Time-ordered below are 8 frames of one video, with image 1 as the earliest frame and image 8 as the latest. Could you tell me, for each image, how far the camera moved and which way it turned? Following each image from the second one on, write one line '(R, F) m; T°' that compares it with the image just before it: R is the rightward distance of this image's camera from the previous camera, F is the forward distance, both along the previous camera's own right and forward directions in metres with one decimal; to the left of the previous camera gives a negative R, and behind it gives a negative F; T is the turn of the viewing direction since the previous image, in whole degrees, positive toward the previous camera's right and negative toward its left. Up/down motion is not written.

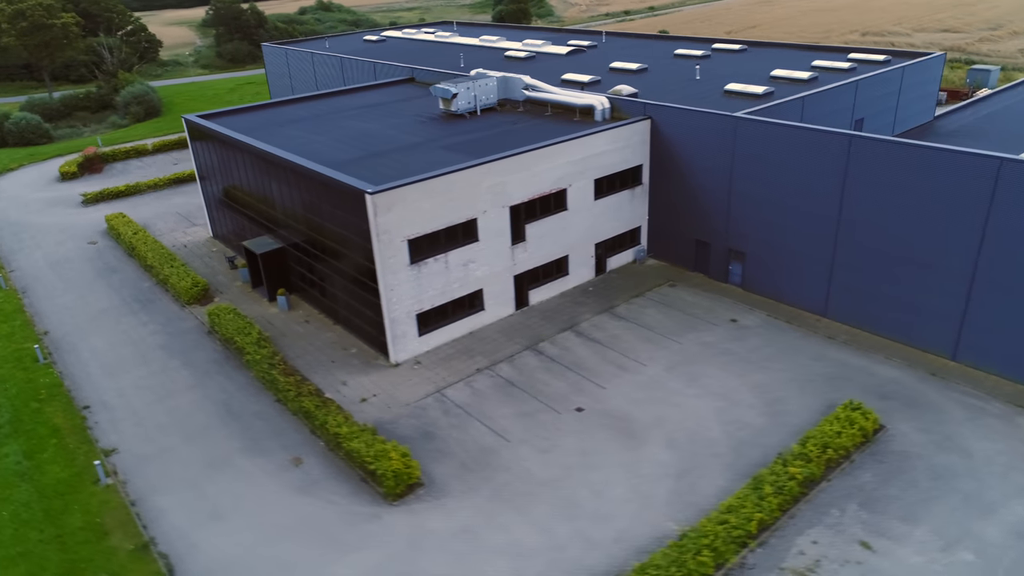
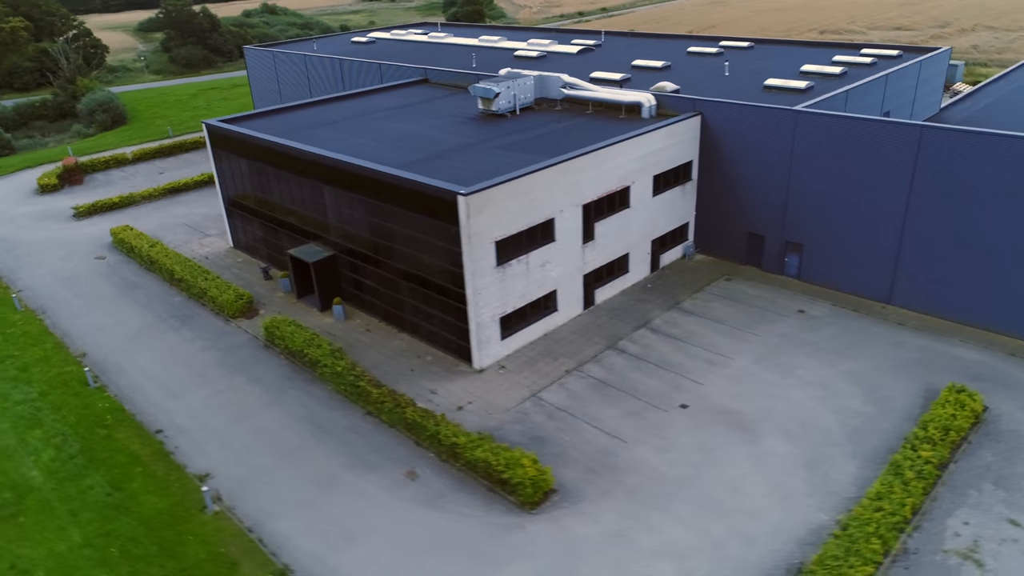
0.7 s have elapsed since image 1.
(-4.4, +0.6) m; +5°
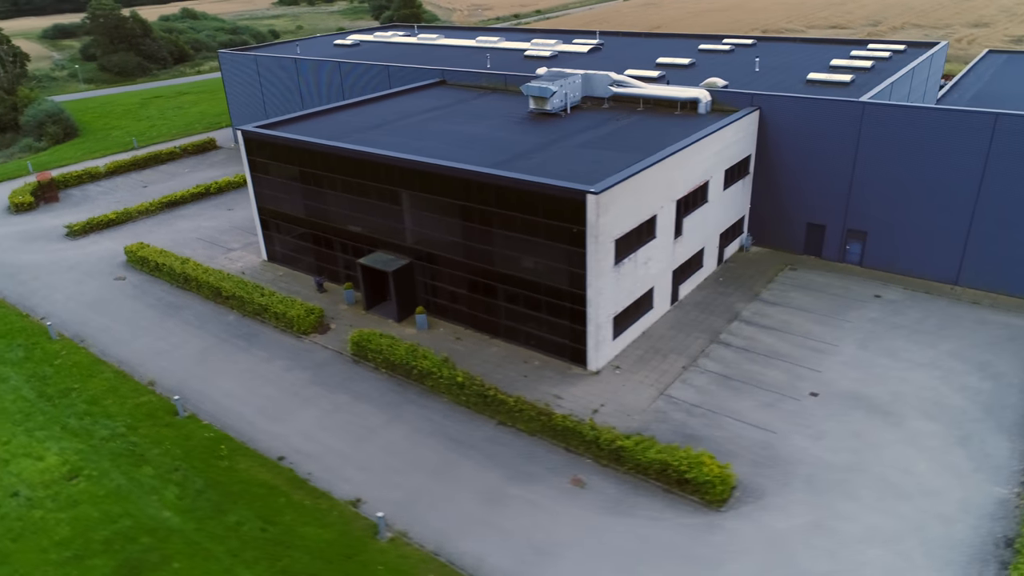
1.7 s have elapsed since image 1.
(-5.9, +0.8) m; +7°
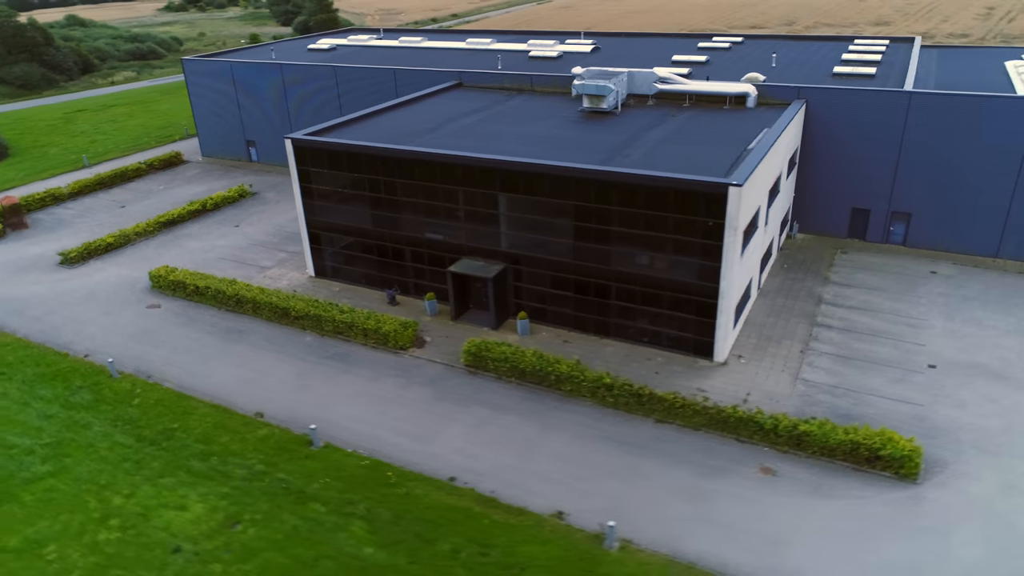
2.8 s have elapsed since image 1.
(-6.9, +0.9) m; +9°
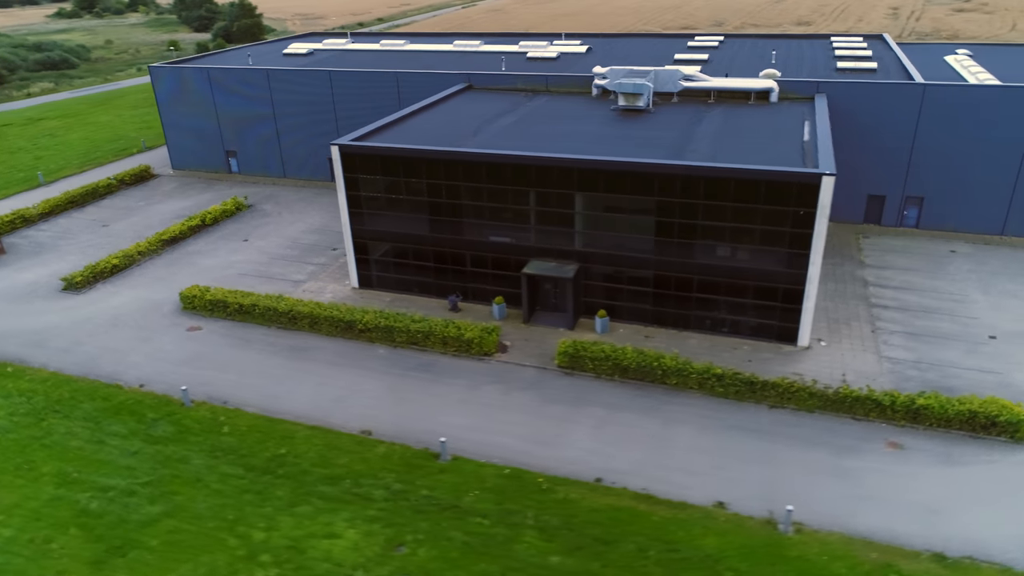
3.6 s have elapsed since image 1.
(-5.5, +0.5) m; +7°
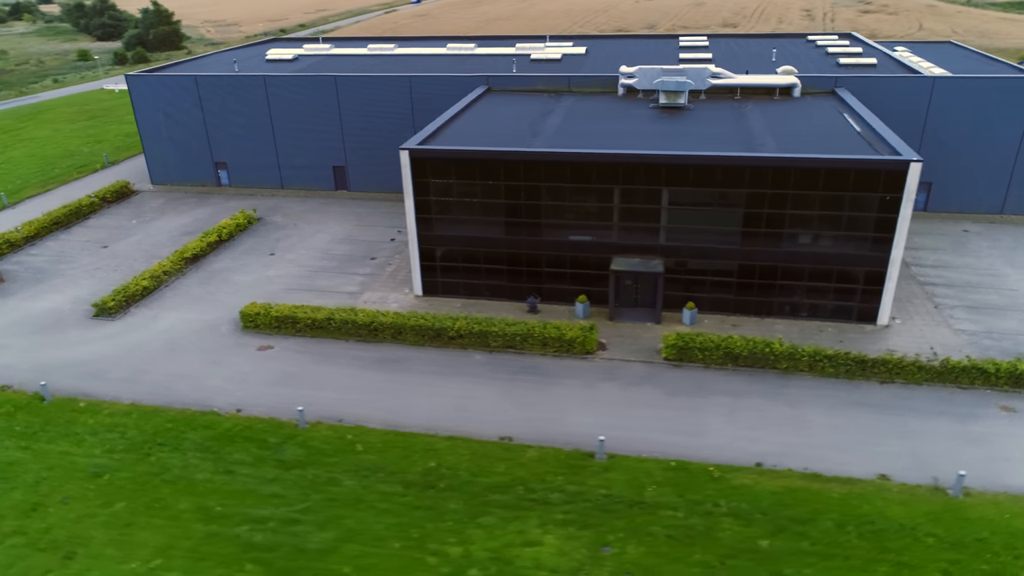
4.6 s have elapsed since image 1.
(-6.1, +0.5) m; +8°
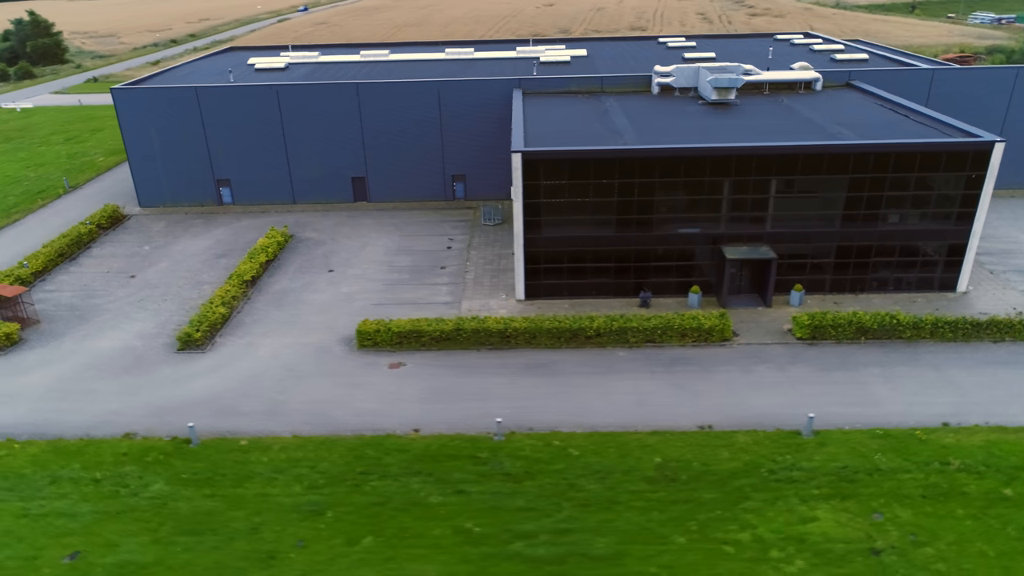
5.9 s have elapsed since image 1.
(-8.5, +0.8) m; +10°
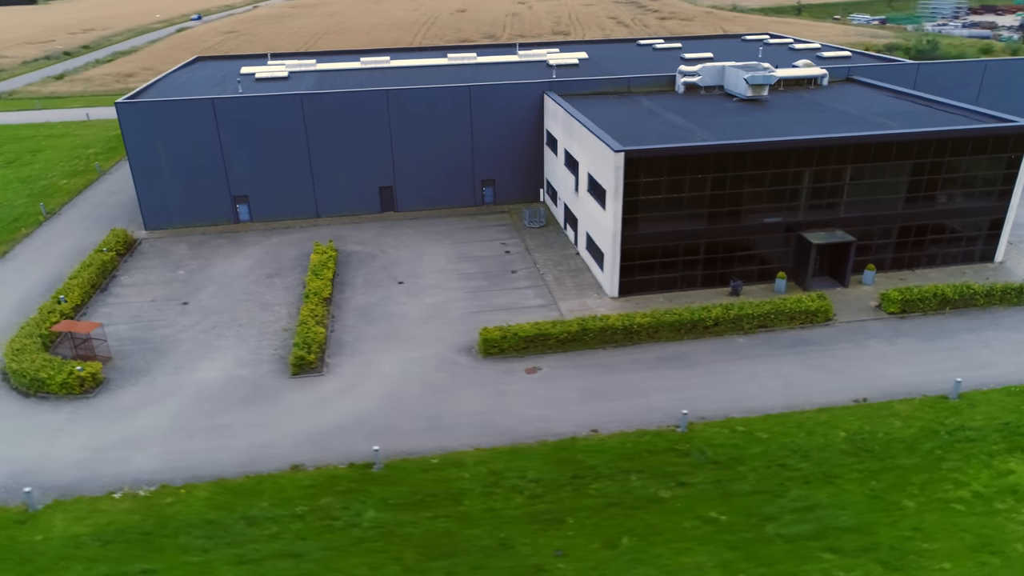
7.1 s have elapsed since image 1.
(-7.7, +0.5) m; +9°
